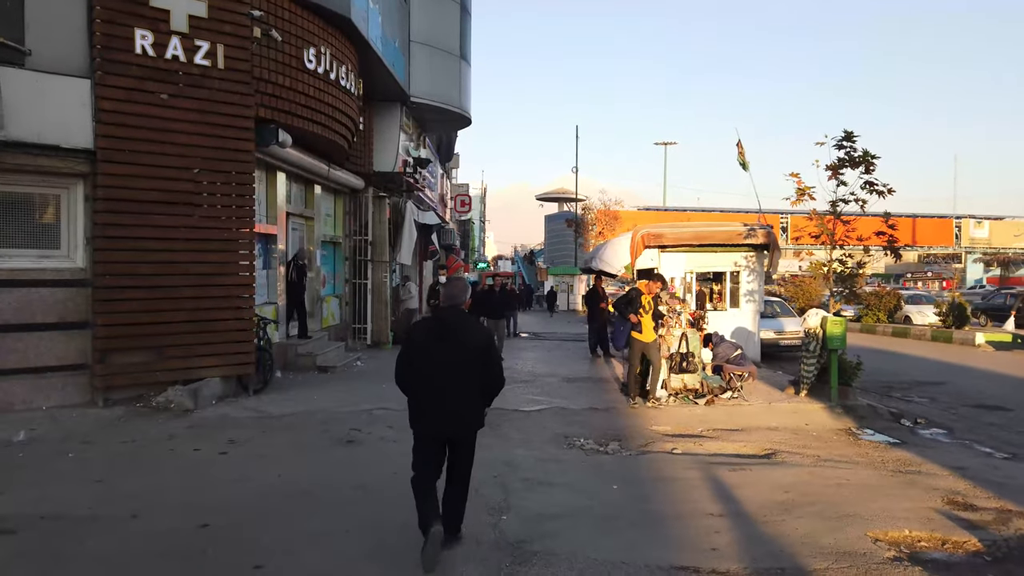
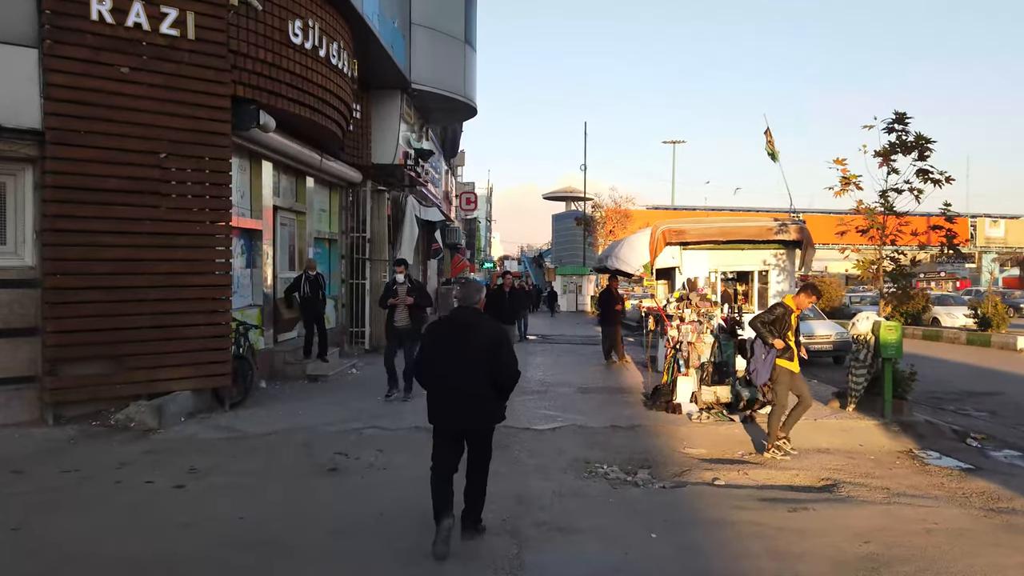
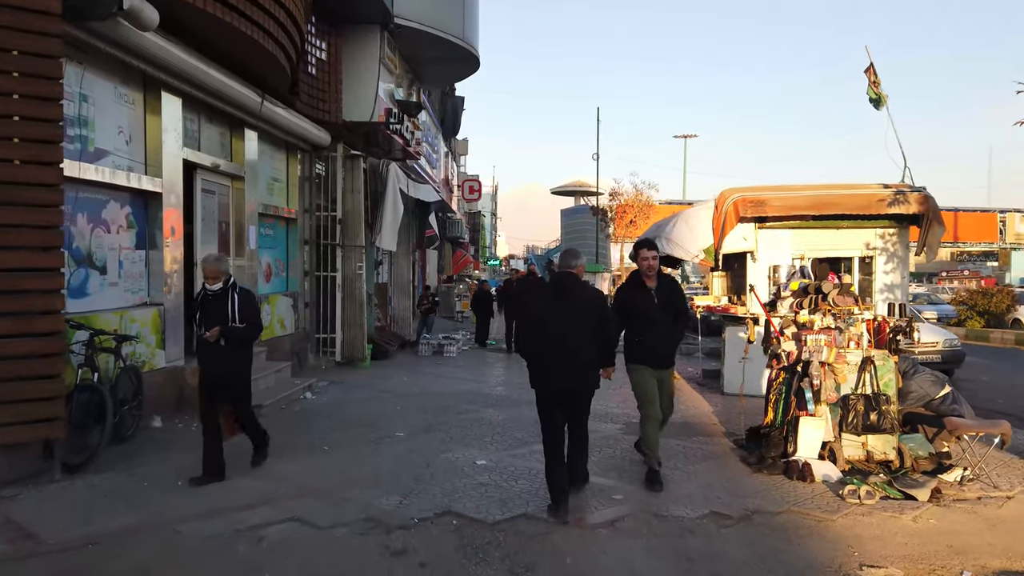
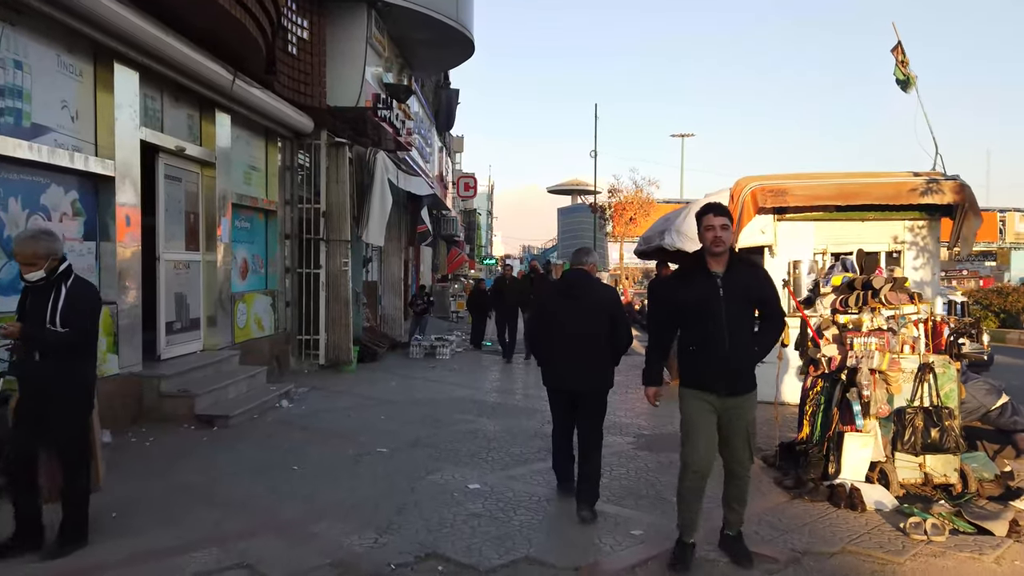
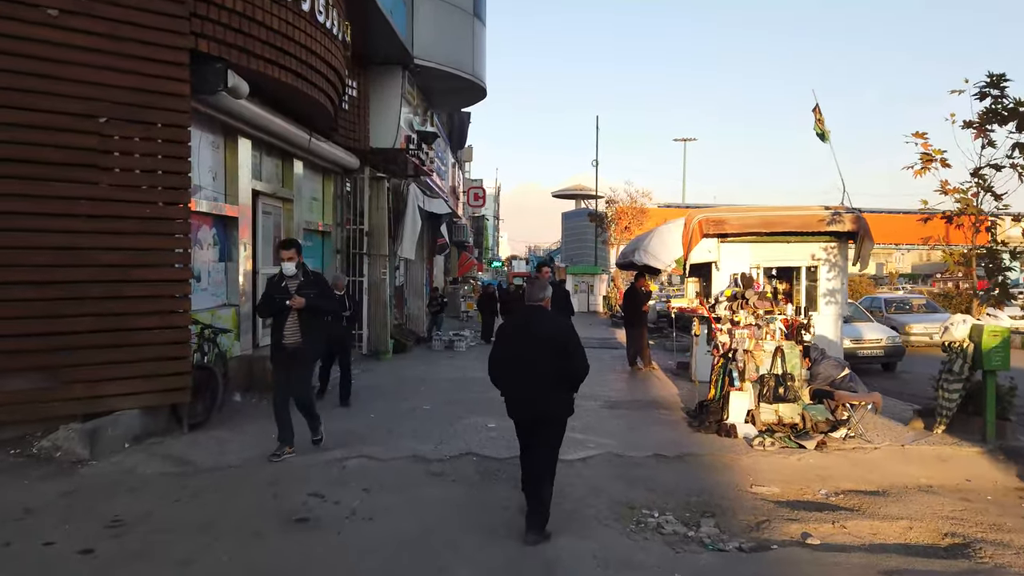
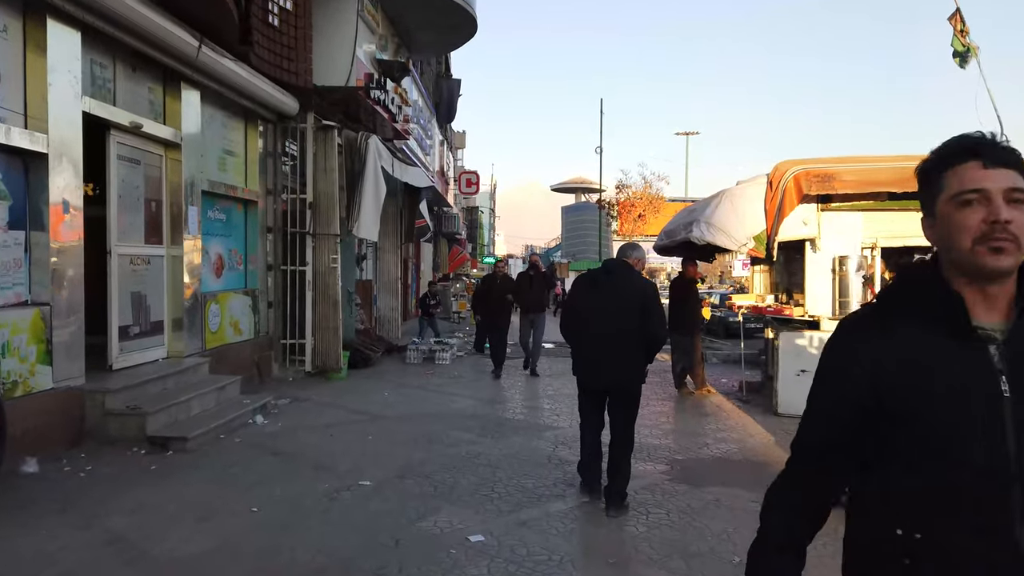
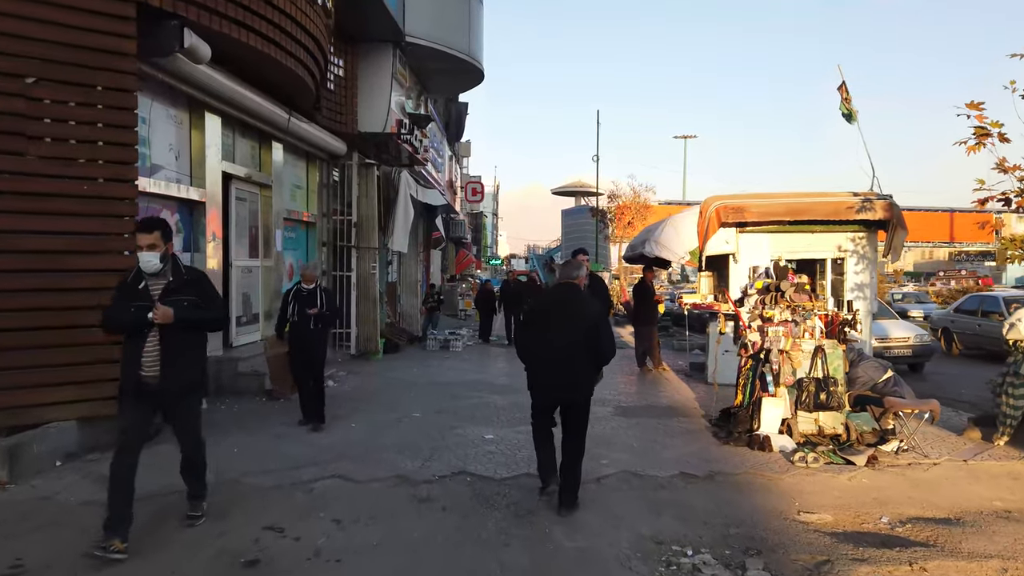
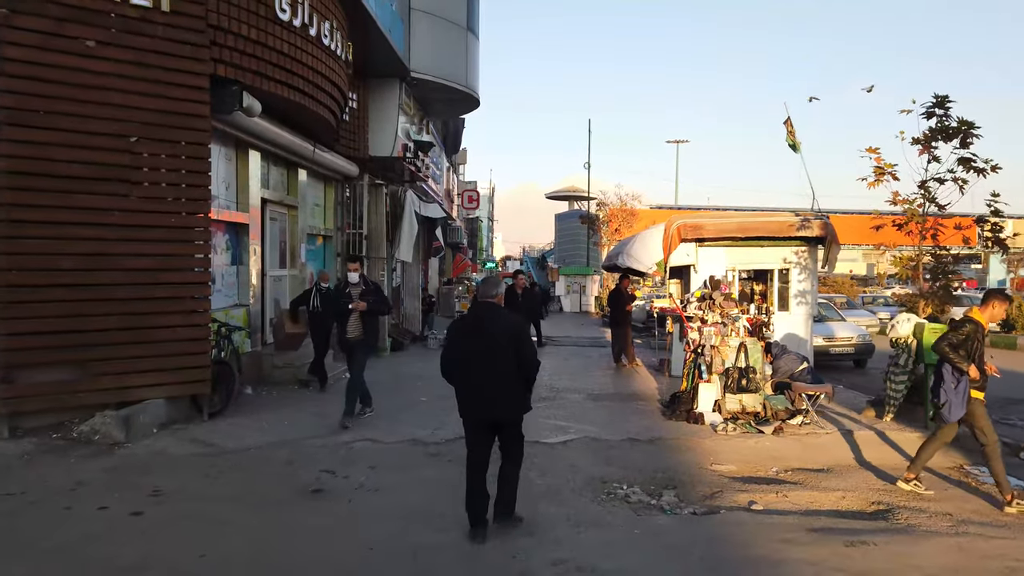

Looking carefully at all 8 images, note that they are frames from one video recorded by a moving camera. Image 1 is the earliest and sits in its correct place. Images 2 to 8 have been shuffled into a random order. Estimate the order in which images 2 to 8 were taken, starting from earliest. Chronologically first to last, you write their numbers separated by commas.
2, 8, 5, 7, 3, 4, 6
